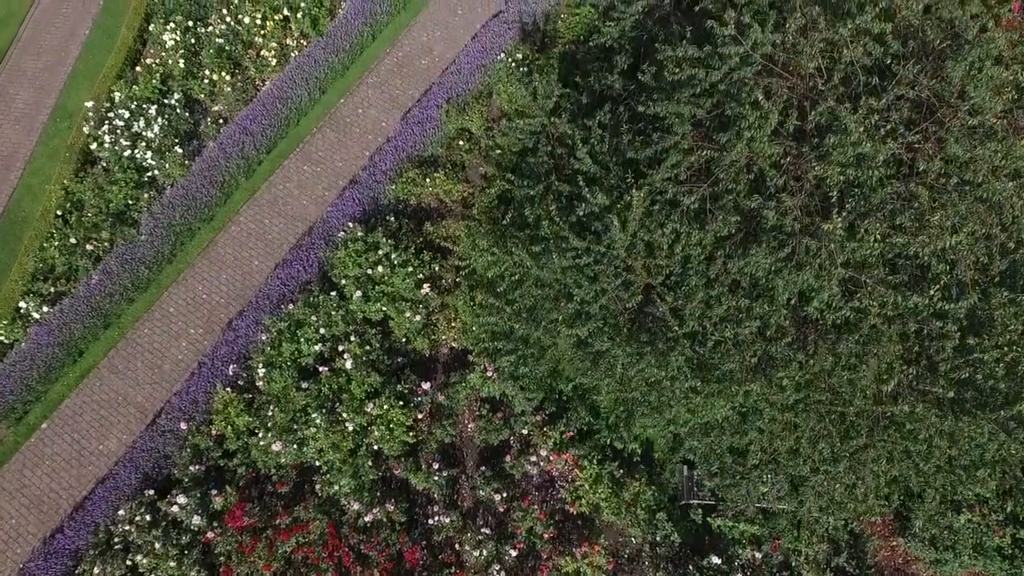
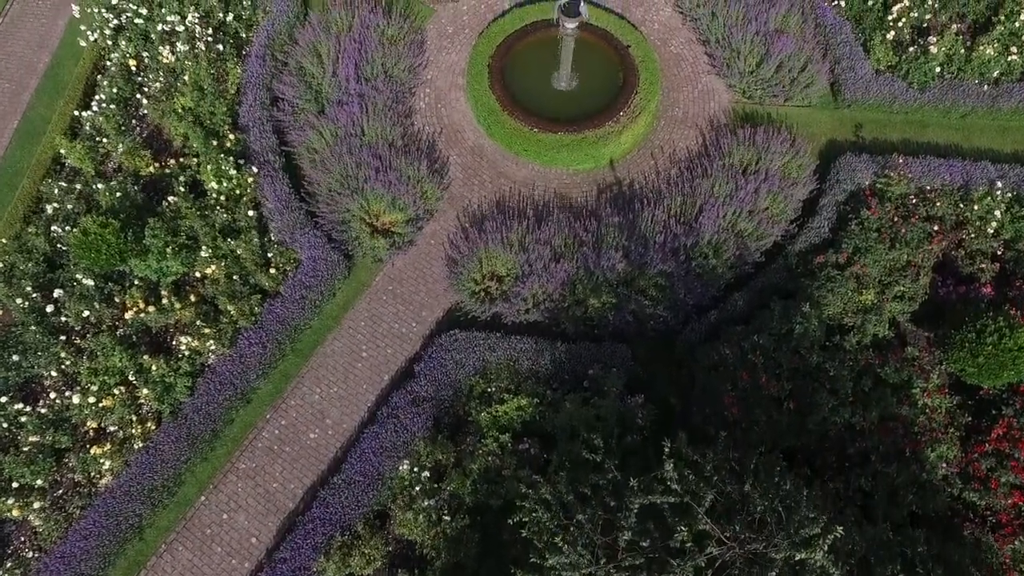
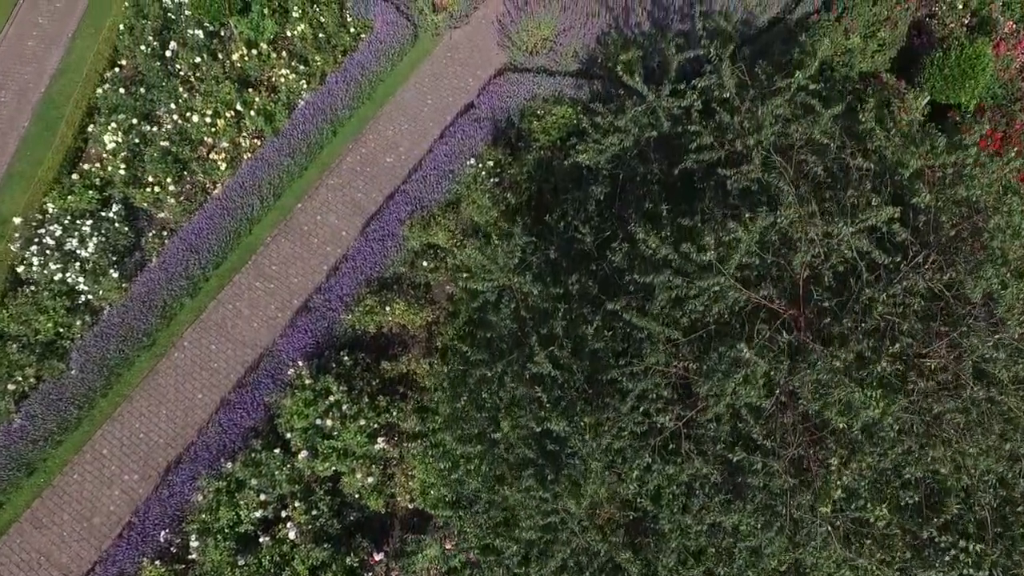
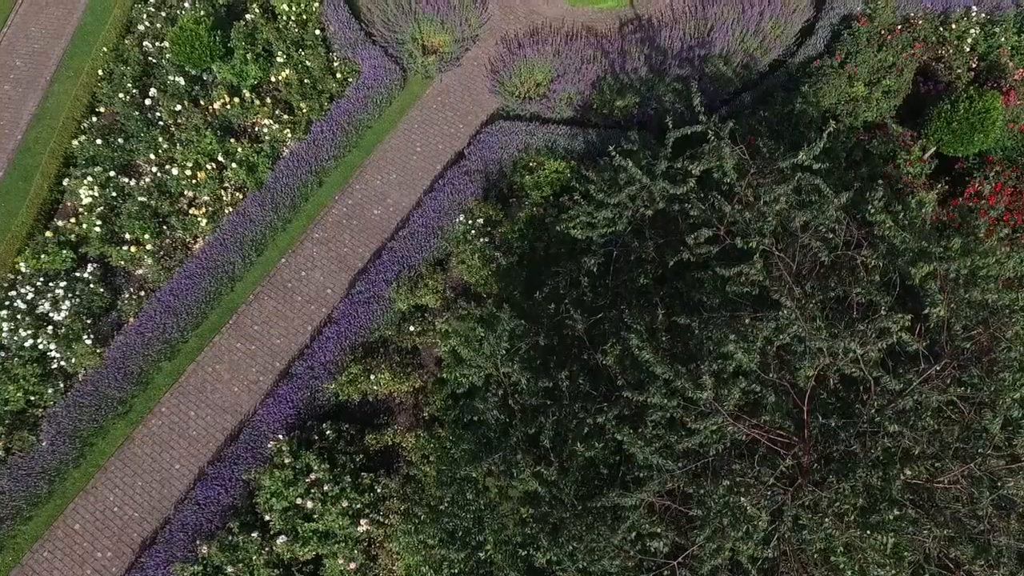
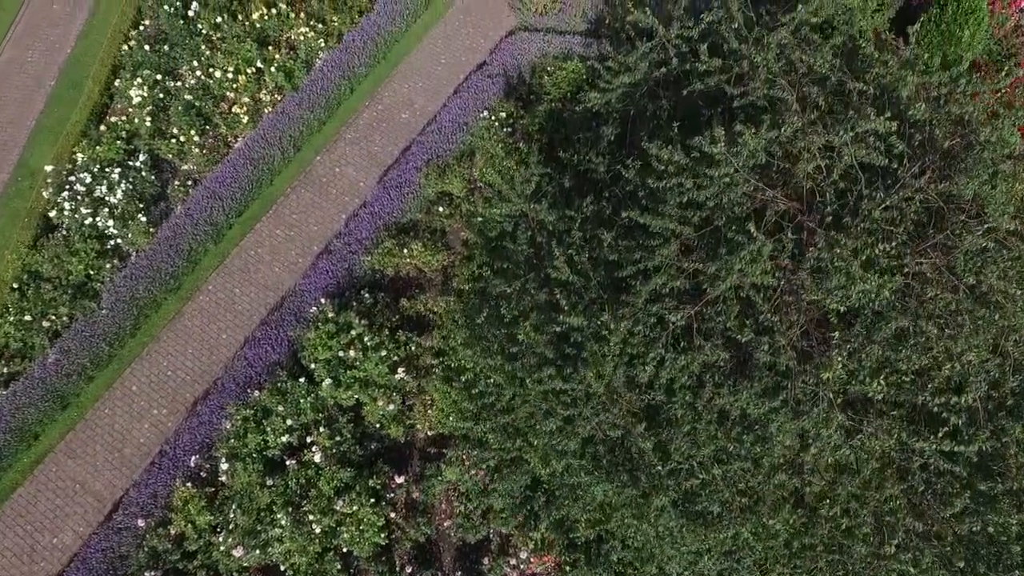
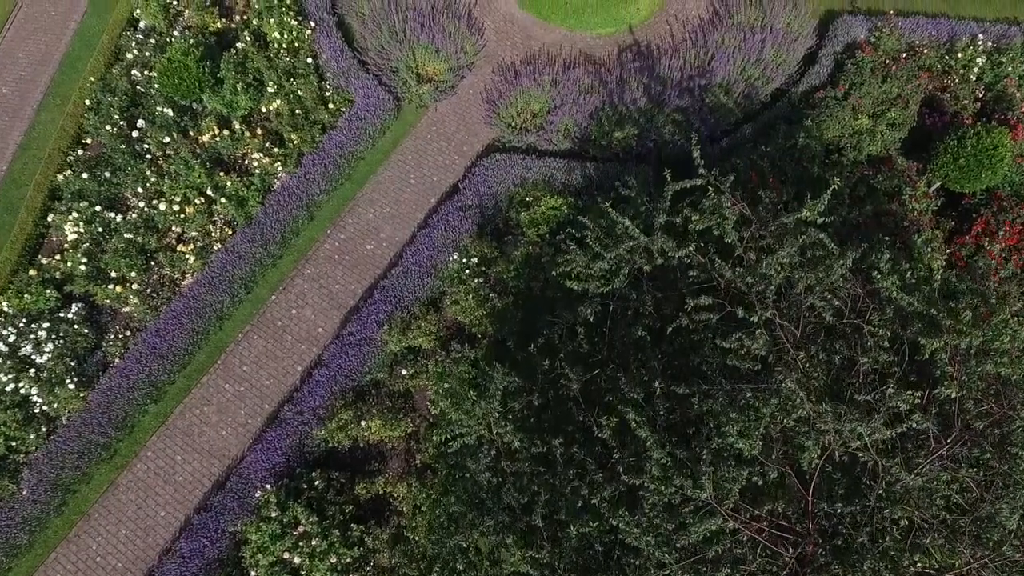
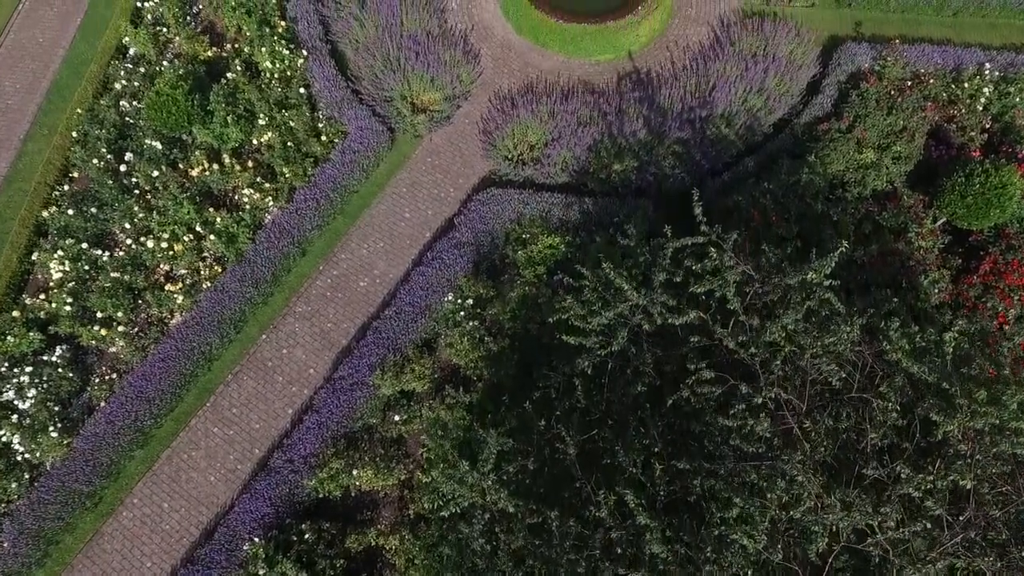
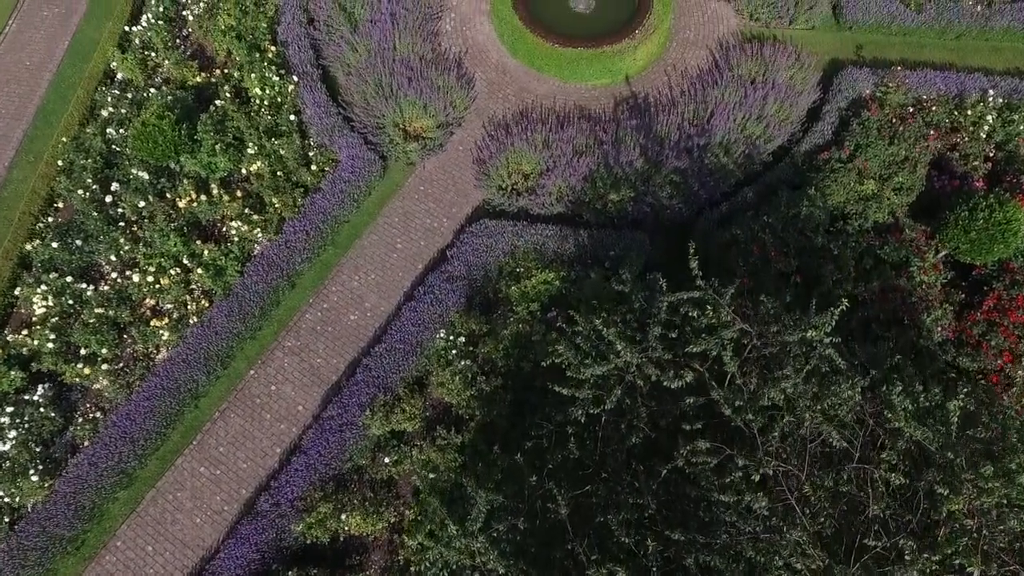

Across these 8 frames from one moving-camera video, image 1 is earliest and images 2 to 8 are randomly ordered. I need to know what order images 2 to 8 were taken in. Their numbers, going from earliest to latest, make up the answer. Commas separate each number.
5, 3, 4, 6, 7, 8, 2
